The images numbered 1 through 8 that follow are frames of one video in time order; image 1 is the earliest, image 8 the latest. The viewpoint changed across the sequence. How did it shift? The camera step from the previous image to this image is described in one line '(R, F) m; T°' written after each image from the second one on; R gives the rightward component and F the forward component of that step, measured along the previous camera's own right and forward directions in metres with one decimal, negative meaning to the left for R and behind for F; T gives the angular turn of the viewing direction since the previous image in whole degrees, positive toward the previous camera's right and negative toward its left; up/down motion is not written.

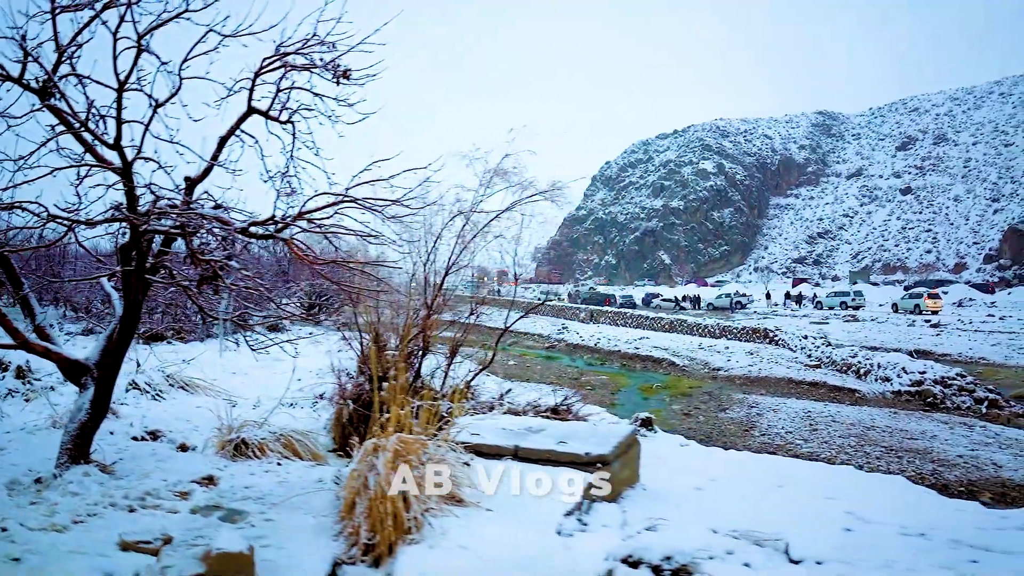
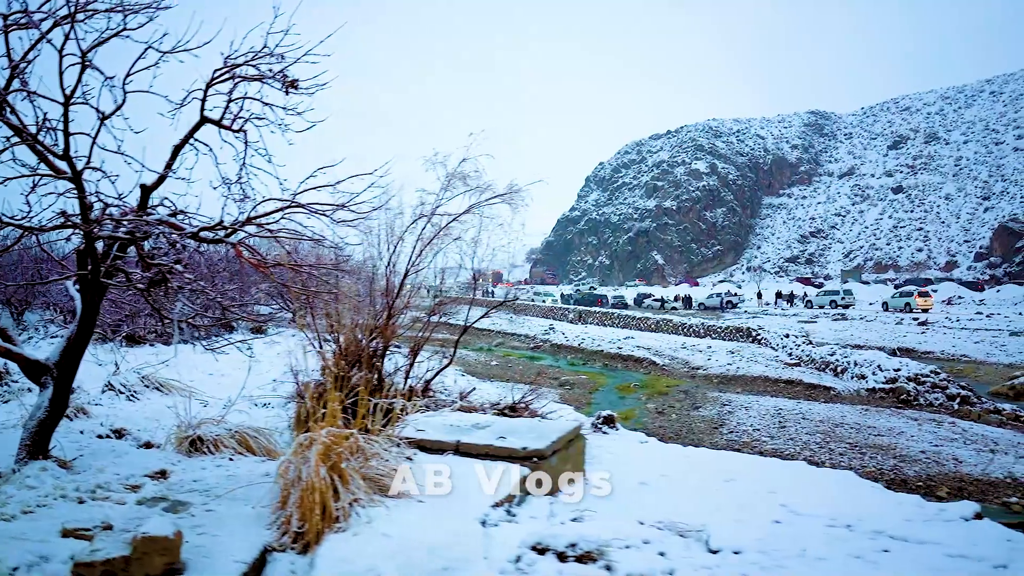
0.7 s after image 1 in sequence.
(+0.6, -0.2) m; 0°
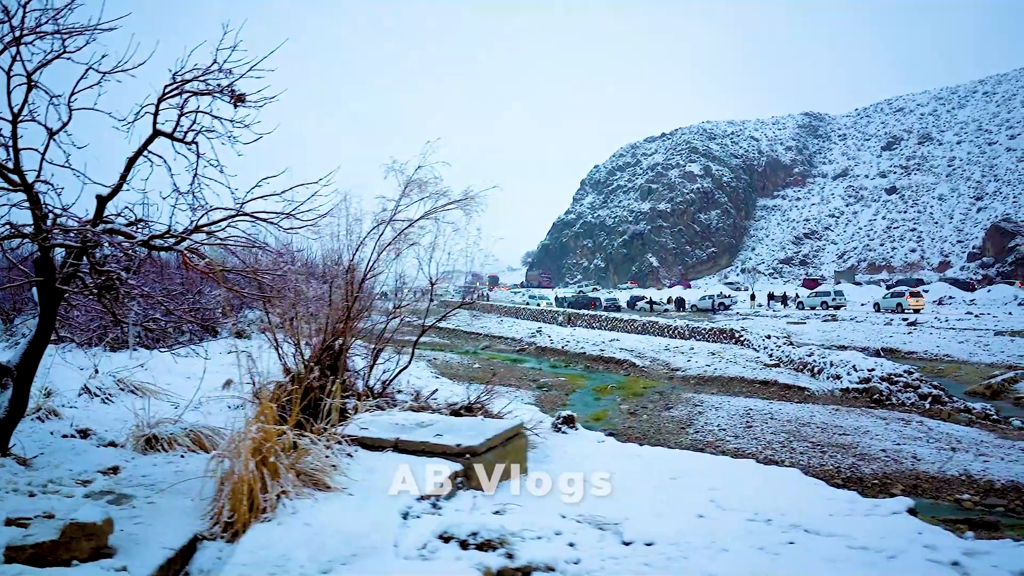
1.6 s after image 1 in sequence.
(+0.7, -0.3) m; -1°
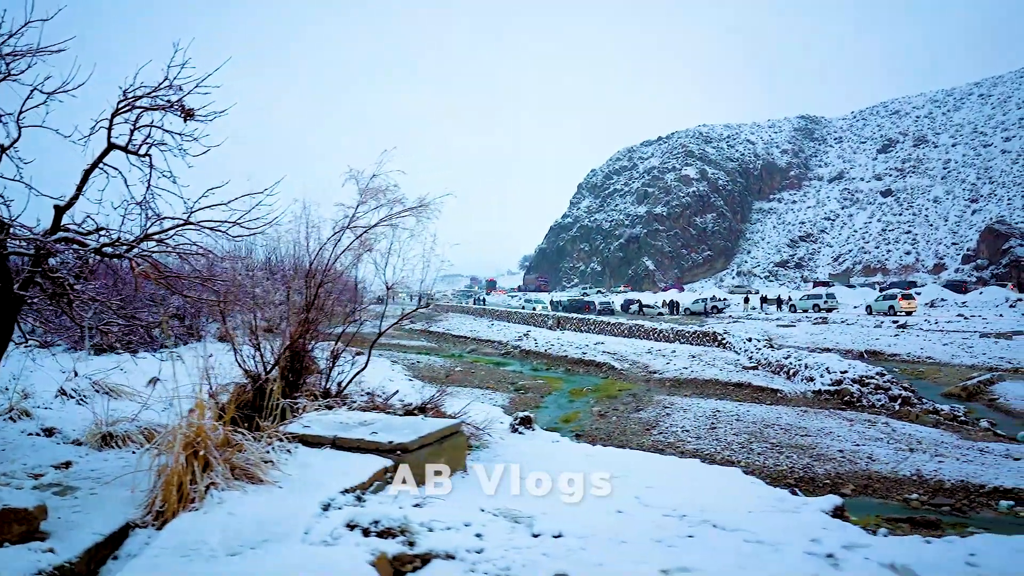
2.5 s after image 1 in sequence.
(+0.9, -0.3) m; -1°
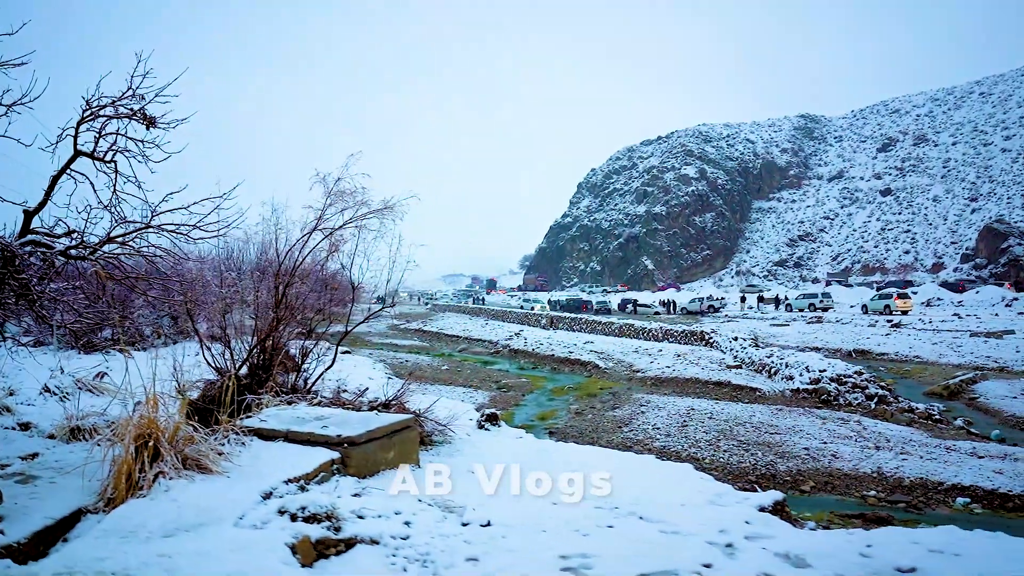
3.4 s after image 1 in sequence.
(+0.8, -0.2) m; -1°
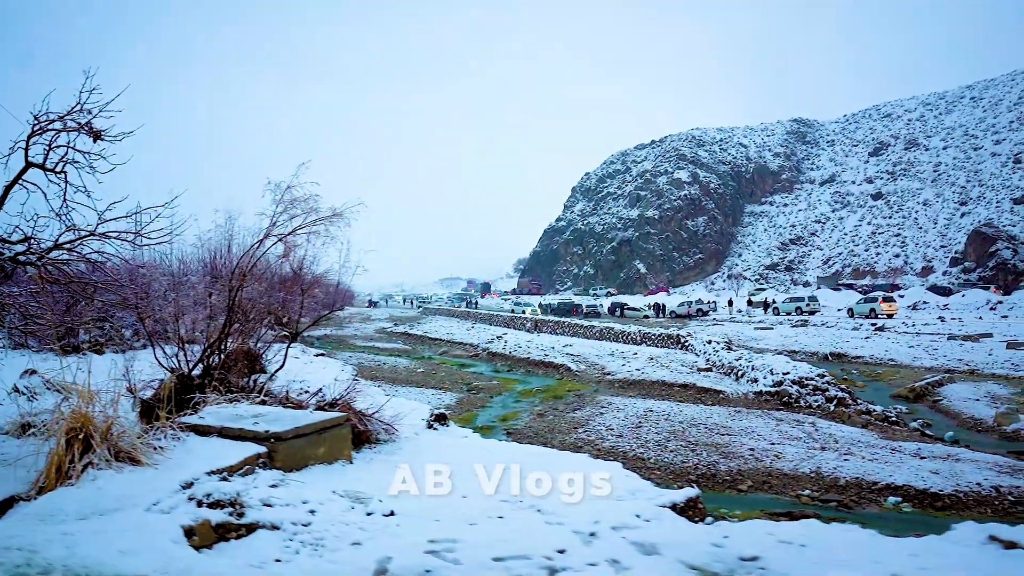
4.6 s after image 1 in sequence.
(+1.1, -0.3) m; -1°
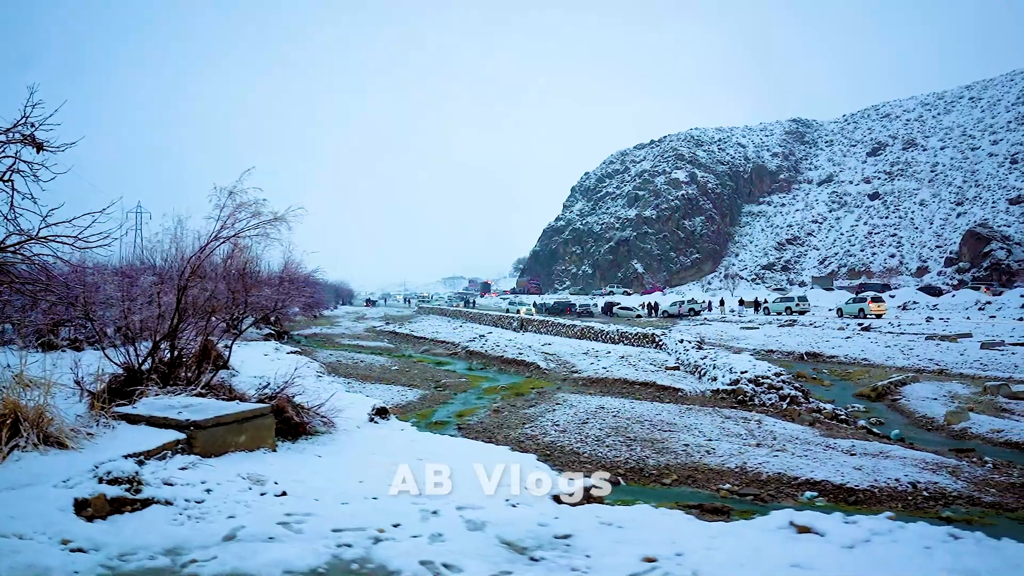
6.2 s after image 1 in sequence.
(+1.5, -0.4) m; -2°
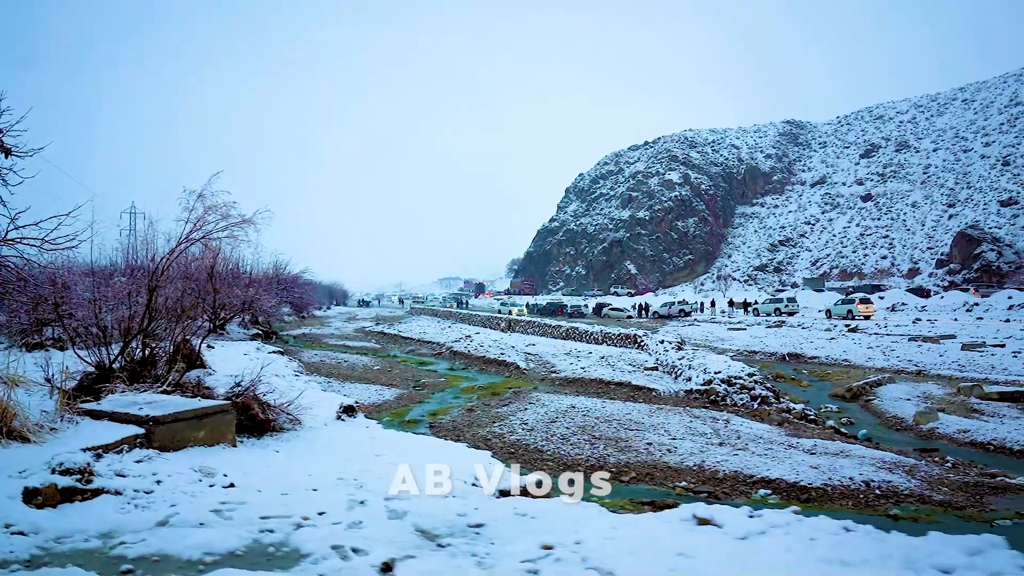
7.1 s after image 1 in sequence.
(+0.8, -0.2) m; -1°
